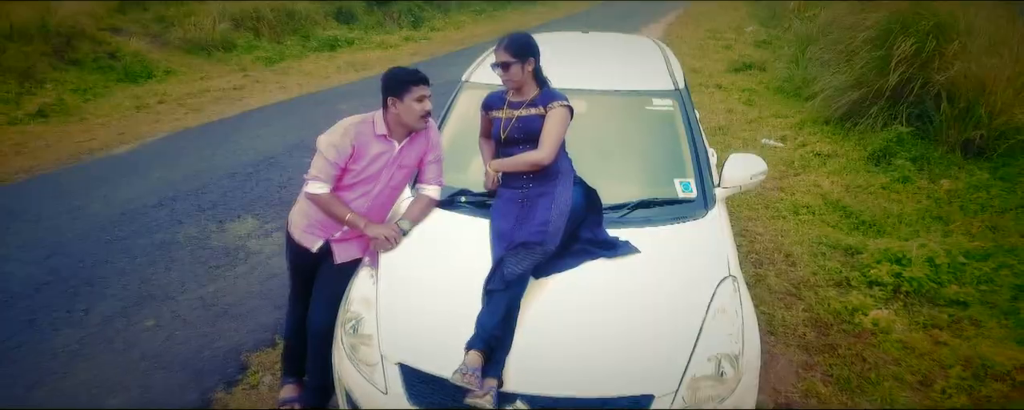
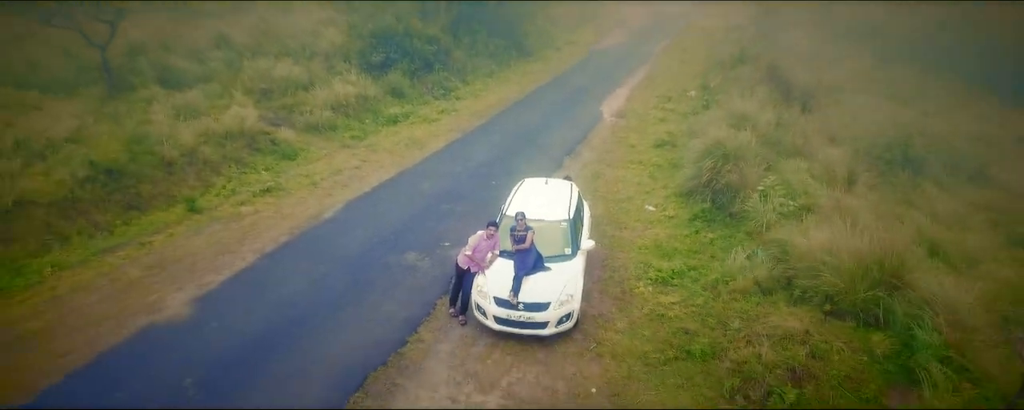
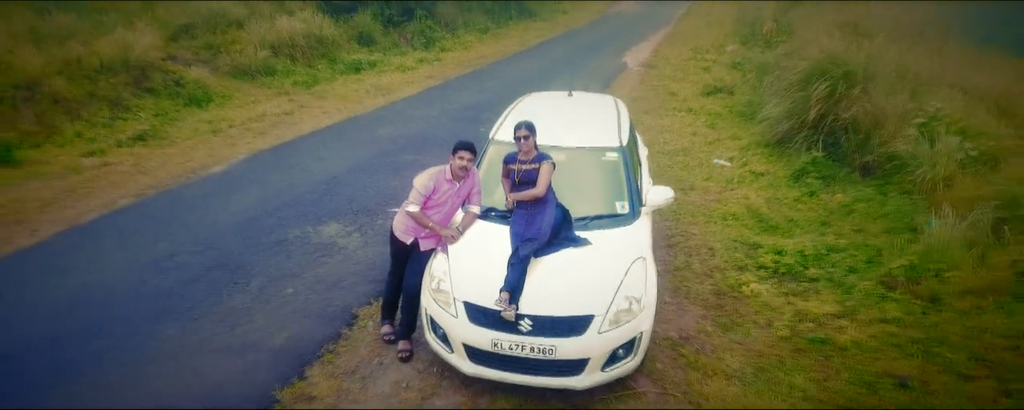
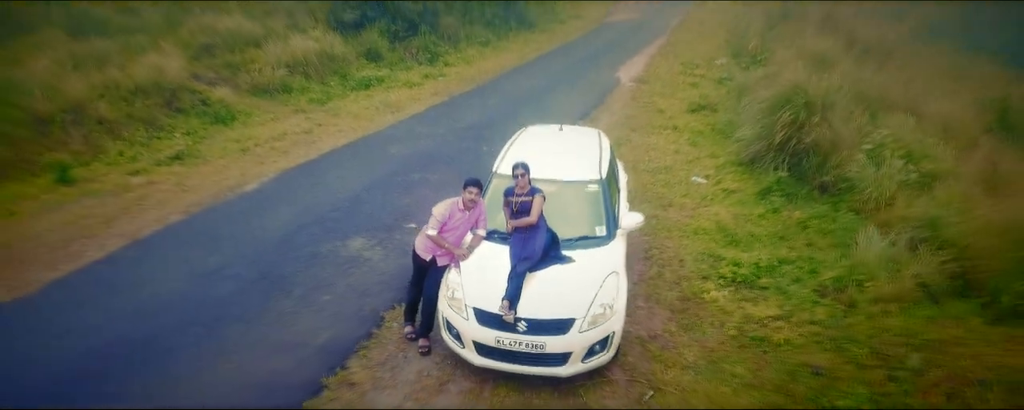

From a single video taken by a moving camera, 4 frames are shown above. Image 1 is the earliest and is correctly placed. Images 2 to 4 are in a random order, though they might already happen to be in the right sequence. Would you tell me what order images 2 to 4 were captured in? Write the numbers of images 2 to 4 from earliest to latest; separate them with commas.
3, 4, 2
